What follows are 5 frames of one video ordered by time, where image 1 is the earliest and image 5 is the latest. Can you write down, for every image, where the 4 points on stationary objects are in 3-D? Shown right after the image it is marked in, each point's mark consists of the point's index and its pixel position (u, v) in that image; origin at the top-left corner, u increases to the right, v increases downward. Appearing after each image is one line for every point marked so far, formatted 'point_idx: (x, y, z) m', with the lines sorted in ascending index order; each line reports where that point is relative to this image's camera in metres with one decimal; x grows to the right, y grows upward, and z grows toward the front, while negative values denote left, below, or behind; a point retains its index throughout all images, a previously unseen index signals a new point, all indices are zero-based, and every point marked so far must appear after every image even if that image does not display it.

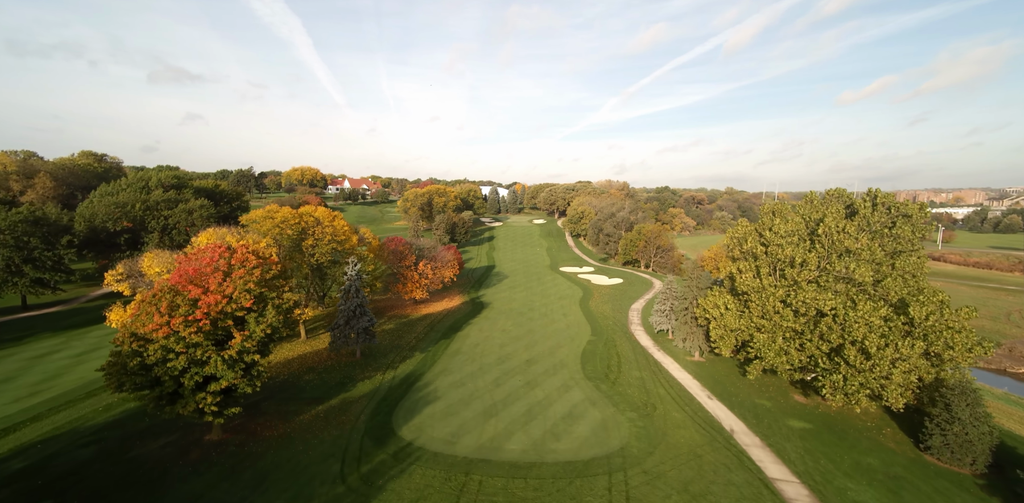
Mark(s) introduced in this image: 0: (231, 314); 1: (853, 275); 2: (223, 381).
0: (-10.4, -2.3, +15.4) m
1: (+16.3, -1.1, +19.9) m
2: (-9.9, -4.4, +14.4) m
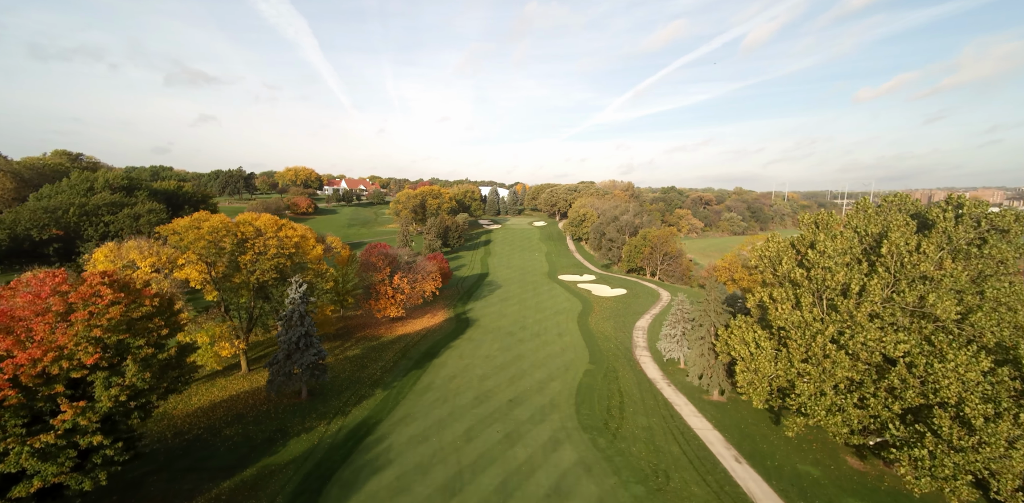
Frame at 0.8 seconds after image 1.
0: (-11.6, -3.2, +10.8) m
1: (+15.1, -2.1, +15.0) m
2: (-11.1, -5.4, +9.7) m
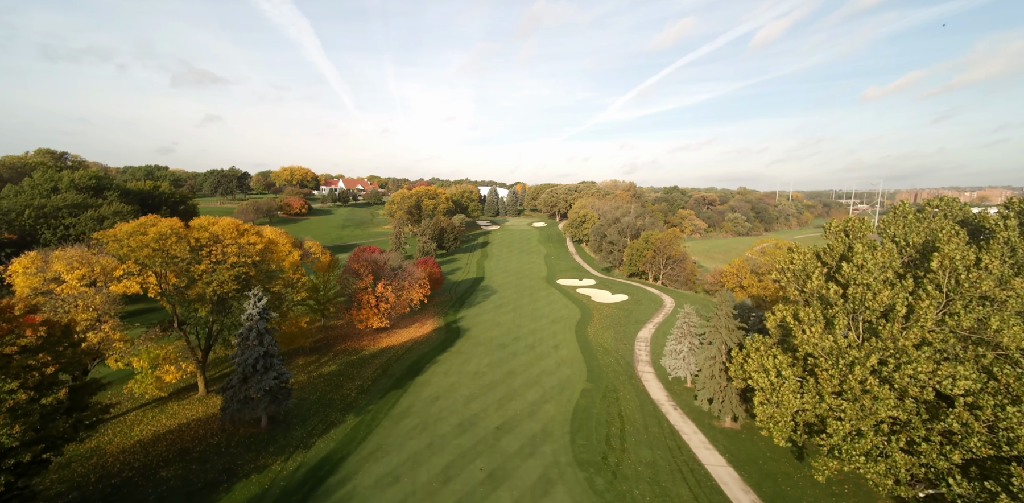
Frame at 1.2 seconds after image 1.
0: (-12.3, -3.7, +8.3) m
1: (+14.5, -2.6, +12.4) m
2: (-11.8, -5.8, +7.2) m
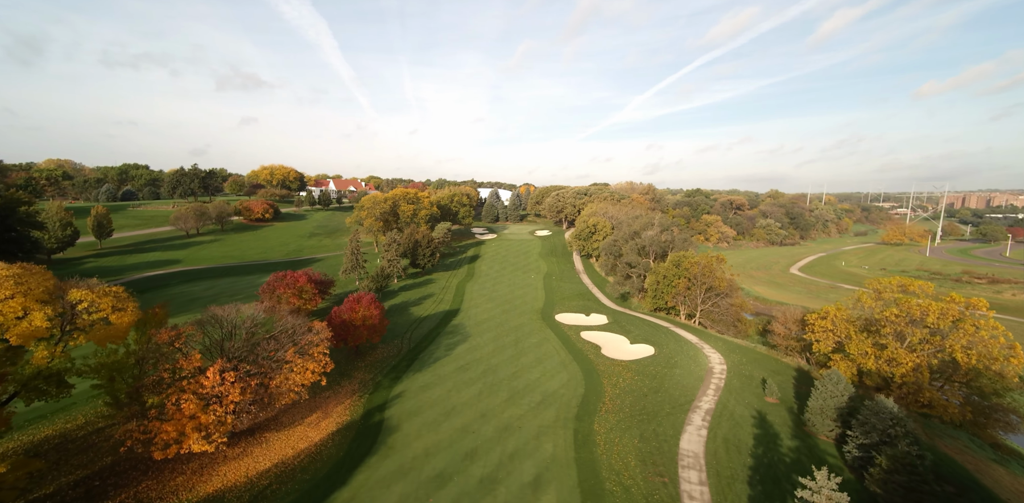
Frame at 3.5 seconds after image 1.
0: (-15.3, -6.0, -6.3) m
1: (+11.5, -5.1, -2.9) m
2: (-14.9, -8.2, -7.4) m
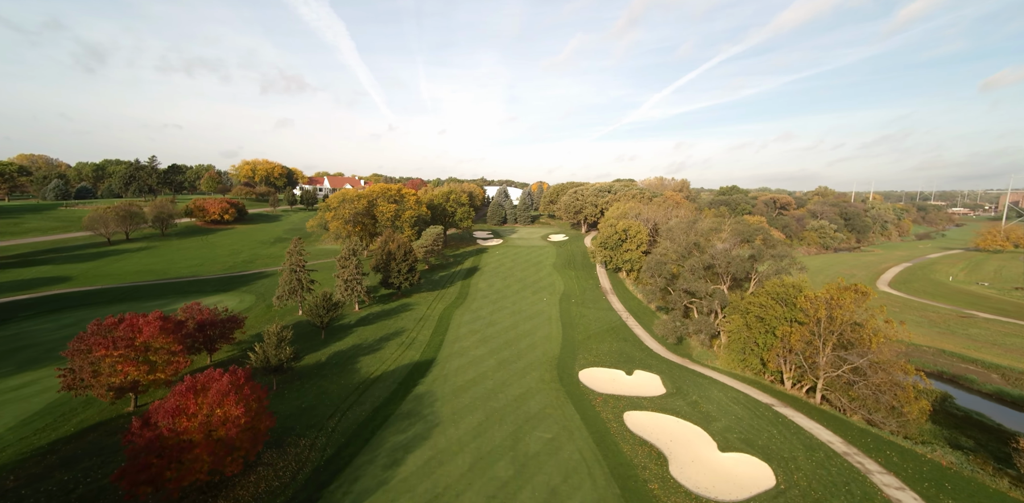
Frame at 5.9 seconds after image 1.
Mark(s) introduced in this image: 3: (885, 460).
0: (-16.9, -7.5, -21.7) m
1: (+10.0, -6.6, -19.2) m
2: (-16.5, -9.7, -22.8) m
3: (+17.6, -9.5, +20.0) m
